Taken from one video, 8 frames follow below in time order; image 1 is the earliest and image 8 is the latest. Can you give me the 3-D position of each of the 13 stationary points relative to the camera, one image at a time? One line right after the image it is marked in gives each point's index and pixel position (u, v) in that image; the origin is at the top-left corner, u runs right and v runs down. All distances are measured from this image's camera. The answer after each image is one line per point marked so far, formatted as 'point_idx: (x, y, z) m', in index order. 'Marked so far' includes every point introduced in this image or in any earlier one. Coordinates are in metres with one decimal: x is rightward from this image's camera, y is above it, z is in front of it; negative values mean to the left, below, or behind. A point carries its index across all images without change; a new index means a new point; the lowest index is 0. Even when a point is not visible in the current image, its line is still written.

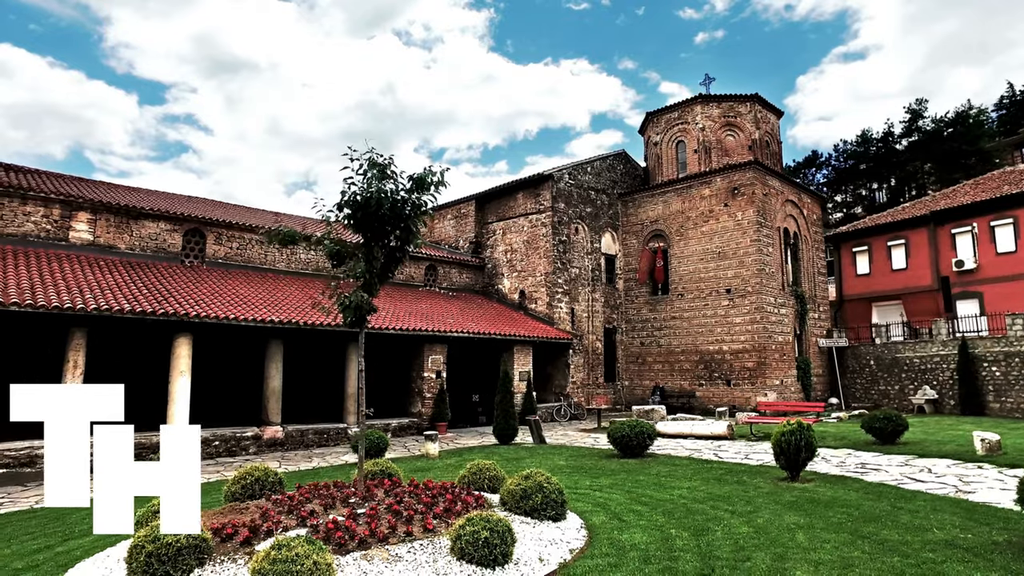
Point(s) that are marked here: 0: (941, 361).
0: (+14.0, -2.4, +18.4) m
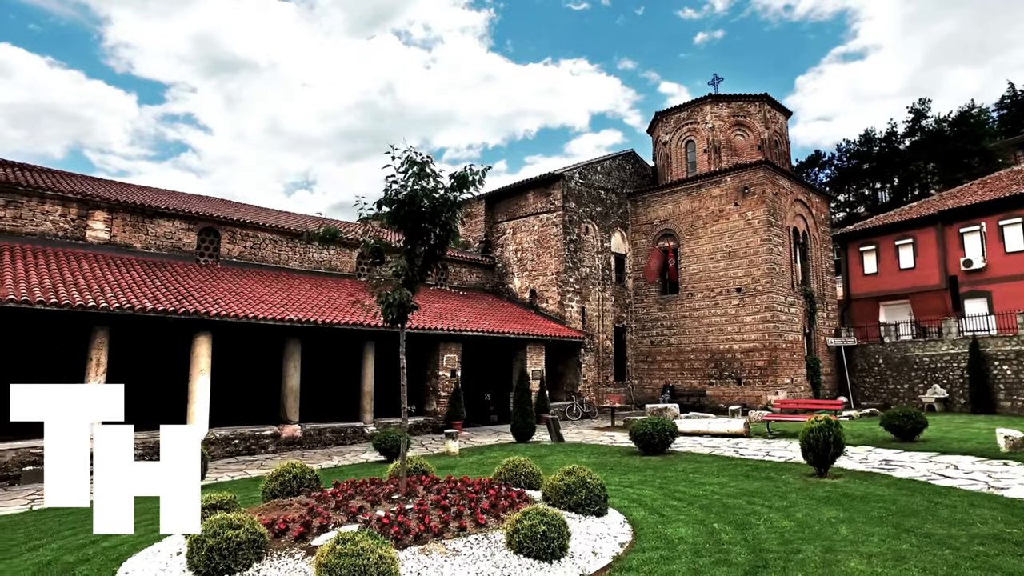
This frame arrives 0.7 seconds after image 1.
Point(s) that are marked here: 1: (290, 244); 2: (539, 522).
0: (+14.4, -2.3, +18.5) m
1: (-6.7, +1.3, +17.0) m
2: (+0.2, -1.8, +4.3) m
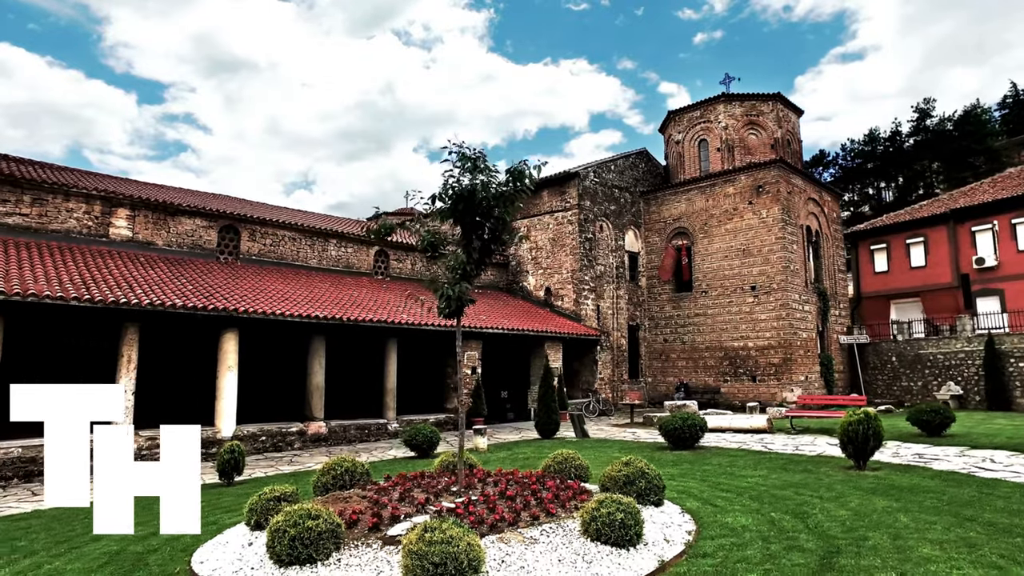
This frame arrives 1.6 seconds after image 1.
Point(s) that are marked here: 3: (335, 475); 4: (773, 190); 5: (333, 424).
0: (+14.9, -2.3, +18.6) m
1: (-6.2, +1.4, +17.1) m
2: (+0.8, -1.7, +4.3) m
3: (-1.9, -2.0, +6.1) m
4: (+9.0, +3.4, +19.5) m
5: (-4.0, -3.1, +12.7) m
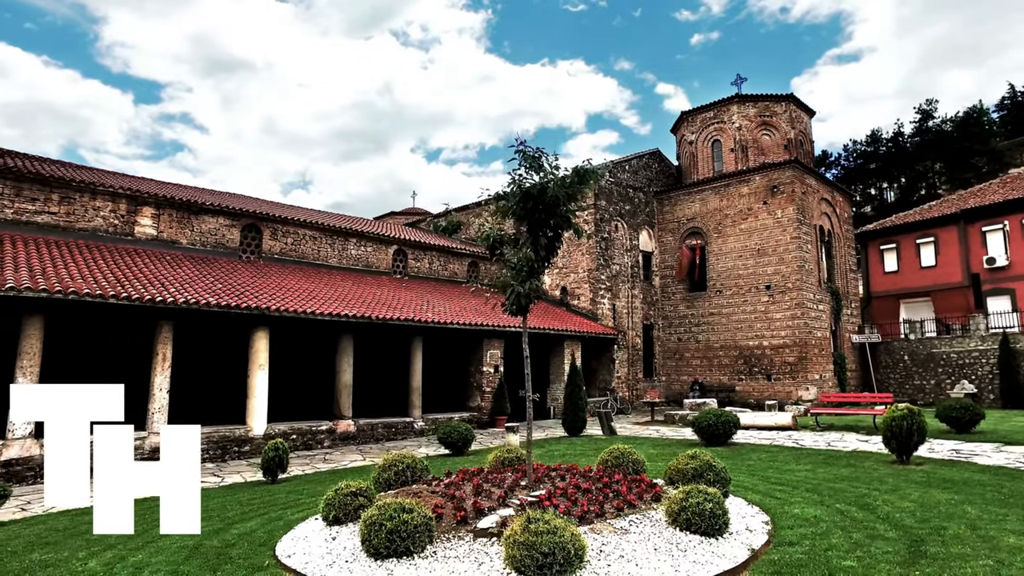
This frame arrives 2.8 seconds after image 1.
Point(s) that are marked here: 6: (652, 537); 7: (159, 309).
0: (+15.5, -2.2, +18.7) m
1: (-5.6, +1.4, +17.1) m
2: (+1.5, -1.6, +4.4) m
3: (-1.3, -2.0, +6.2) m
4: (+9.6, +3.4, +19.7) m
5: (-3.4, -3.0, +12.7) m
6: (+1.0, -1.9, +4.2) m
7: (-6.3, -0.4, +10.2) m
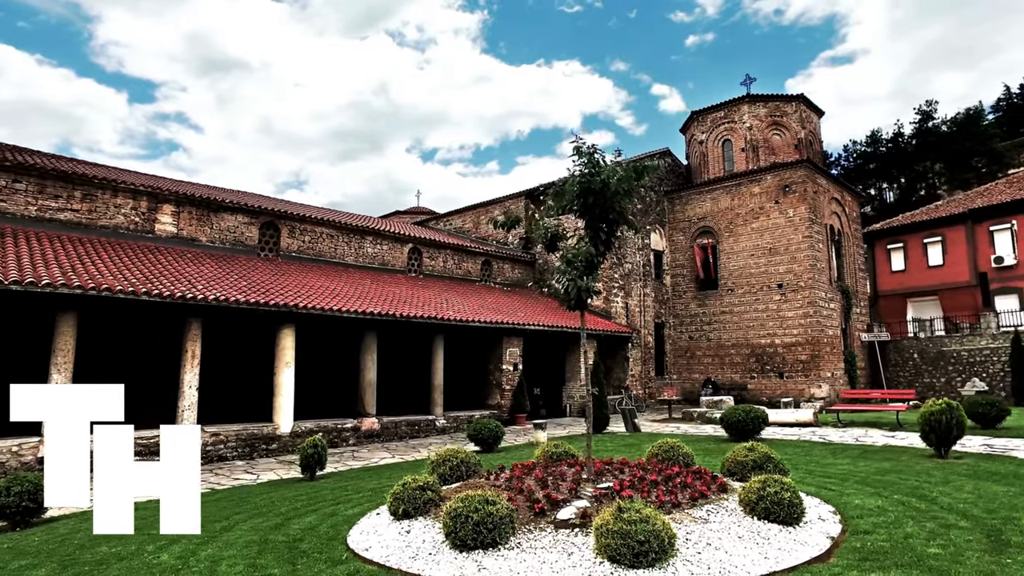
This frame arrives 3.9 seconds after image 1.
0: (+16.0, -2.2, +18.9) m
1: (-5.0, +1.5, +17.1) m
2: (+2.1, -1.6, +4.5) m
3: (-0.7, -1.9, +6.2) m
4: (+10.1, +3.4, +19.8) m
5: (-2.9, -3.0, +12.7) m
6: (+1.7, -1.8, +4.3) m
7: (-5.8, -0.3, +10.2) m
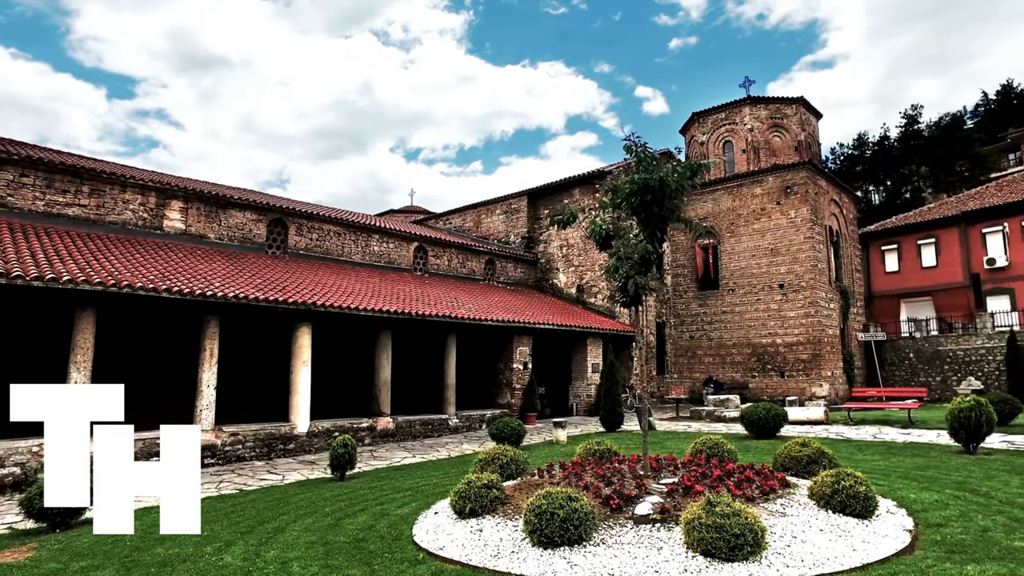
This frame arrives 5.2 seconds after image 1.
0: (+16.2, -2.2, +19.3) m
1: (-4.8, +1.5, +16.9) m
2: (+2.7, -1.5, +4.5) m
3: (-0.1, -1.9, +6.2) m
4: (+10.3, +3.4, +20.0) m
5: (-2.5, -2.9, +12.6) m
6: (+2.3, -1.8, +4.3) m
7: (-5.3, -0.3, +10.0) m
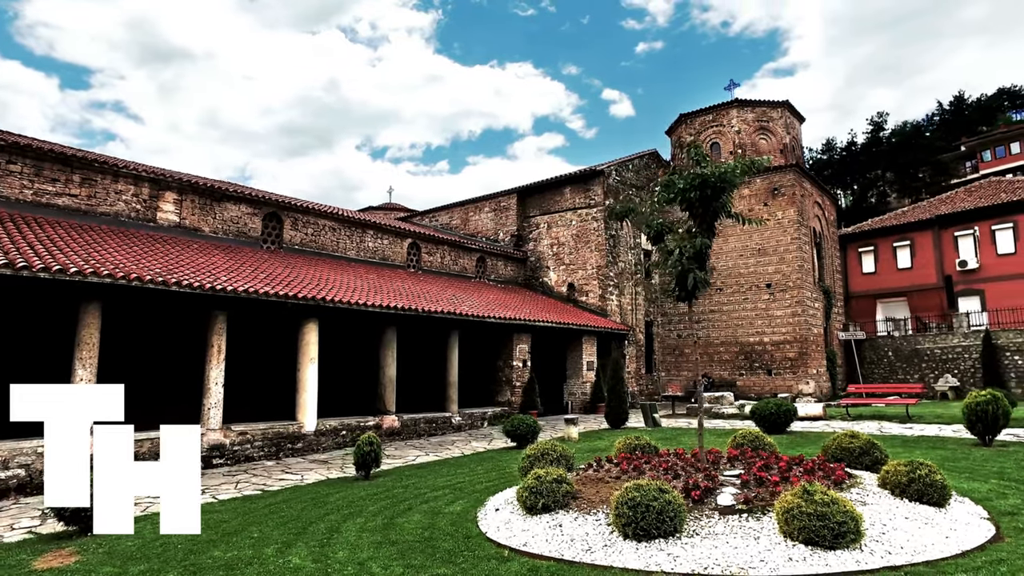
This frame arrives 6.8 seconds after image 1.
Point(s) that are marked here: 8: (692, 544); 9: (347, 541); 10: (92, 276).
0: (+16.0, -2.2, +20.1) m
1: (-4.8, +1.6, +16.6) m
2: (+3.3, -1.5, +4.6) m
3: (+0.4, -1.8, +6.1) m
4: (+10.1, +3.5, +20.5) m
5: (-2.3, -2.8, +12.4) m
6: (+2.9, -1.7, +4.3) m
7: (-5.0, -0.2, +9.6) m
8: (+1.2, -1.8, +3.9) m
9: (-1.4, -2.2, +4.9) m
10: (-6.1, +0.2, +8.2) m
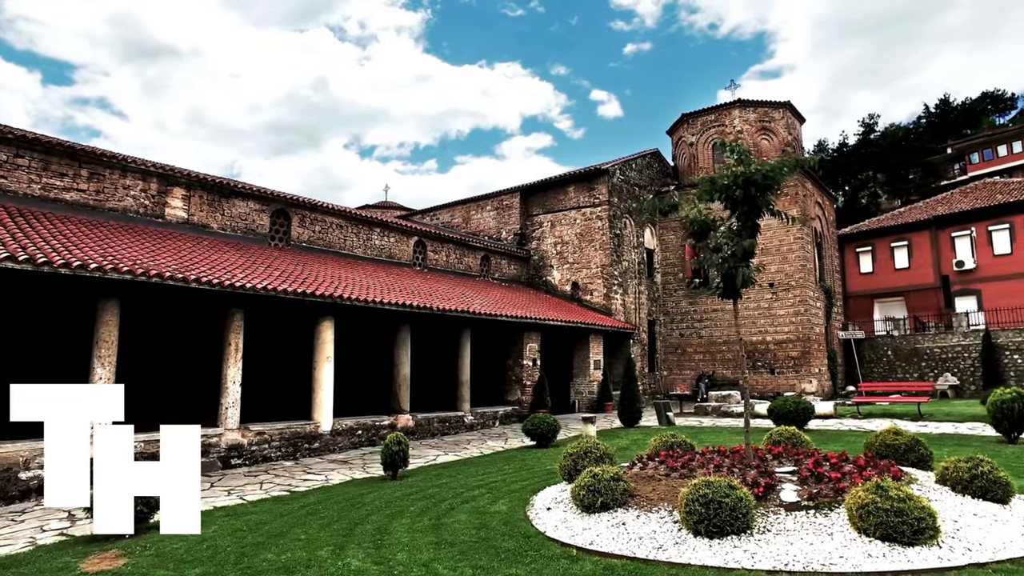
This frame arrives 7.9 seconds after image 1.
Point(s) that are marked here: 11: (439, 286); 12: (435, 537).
0: (+16.2, -2.2, +20.4) m
1: (-4.6, +1.7, +16.4) m
2: (+3.8, -1.5, +4.6) m
3: (+0.9, -1.8, +6.0) m
4: (+10.2, +3.5, +20.6) m
5: (-2.0, -2.8, +12.3) m
6: (+3.4, -1.7, +4.3) m
7: (-4.6, -0.1, +9.4) m
8: (+1.7, -1.8, +3.9) m
9: (-1.0, -2.1, +4.8) m
10: (-5.6, +0.2, +8.0) m
11: (-2.0, 0.0, +15.6) m
12: (-0.7, -2.1, +4.9) m
